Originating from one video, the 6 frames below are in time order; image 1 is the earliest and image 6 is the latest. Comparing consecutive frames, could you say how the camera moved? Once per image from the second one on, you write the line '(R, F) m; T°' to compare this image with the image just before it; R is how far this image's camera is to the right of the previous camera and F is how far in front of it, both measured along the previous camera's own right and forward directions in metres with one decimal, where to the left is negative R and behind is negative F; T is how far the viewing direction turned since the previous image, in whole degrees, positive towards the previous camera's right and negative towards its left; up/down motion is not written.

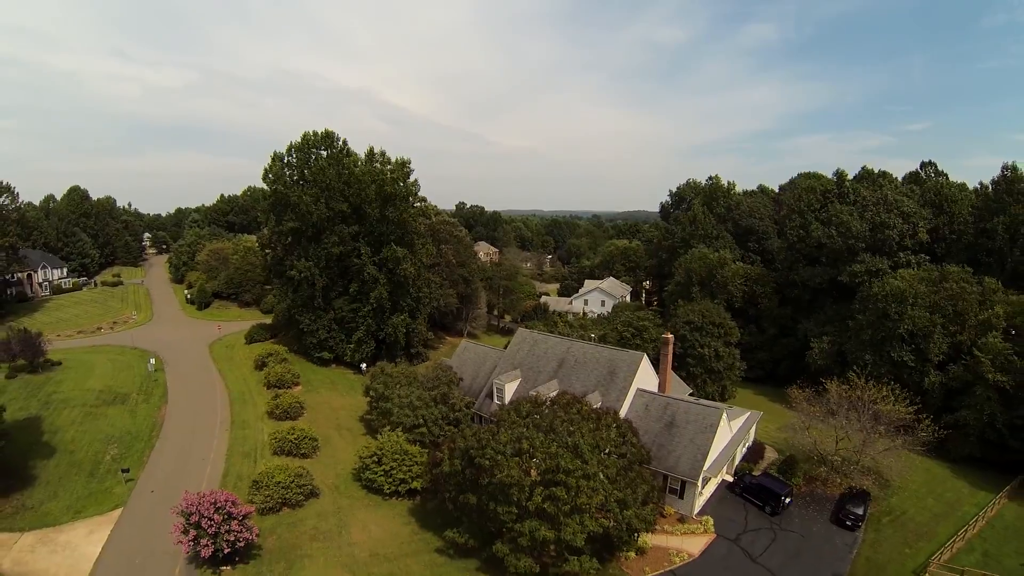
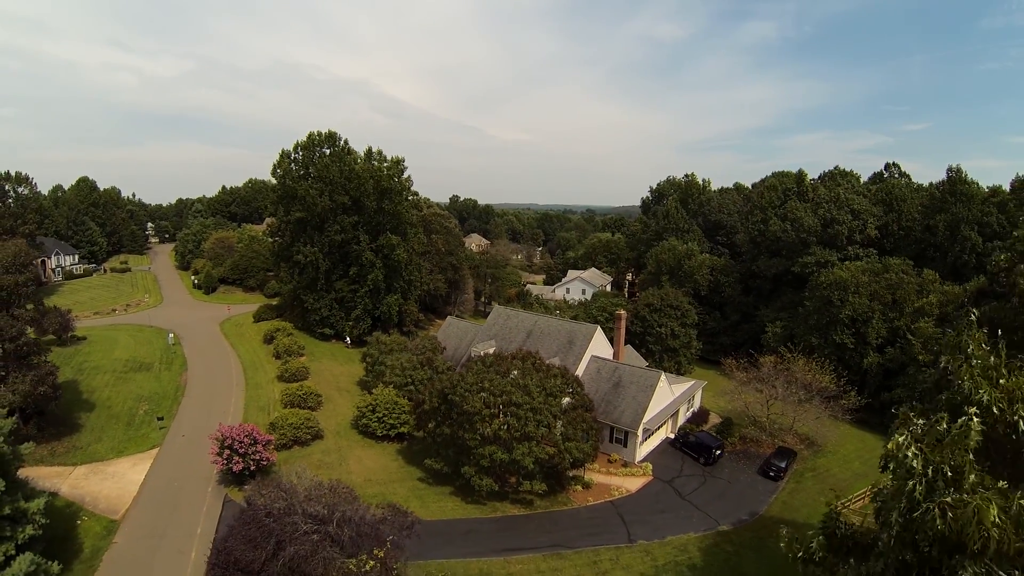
(+1.2, -4.2) m; 0°
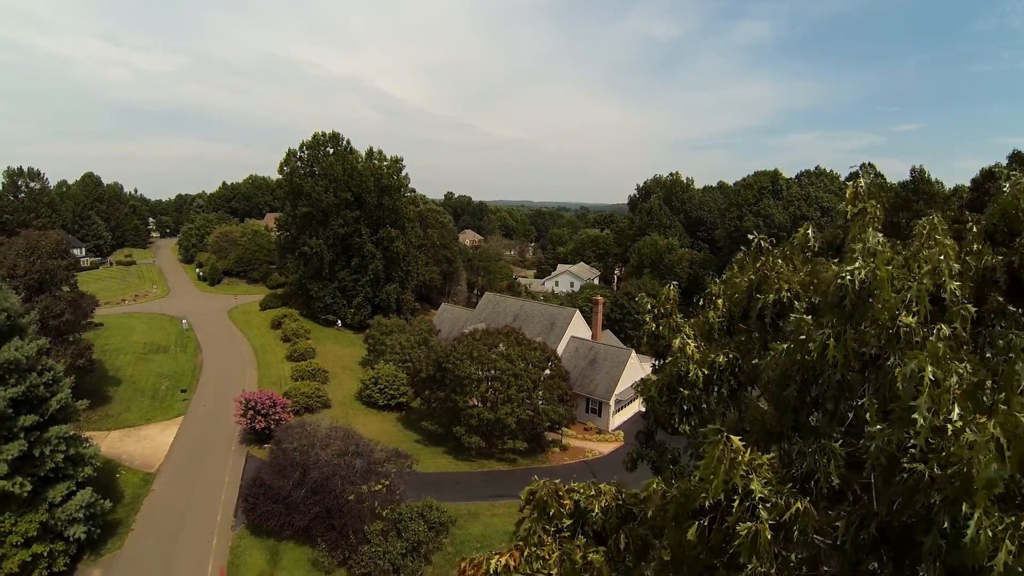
(+0.5, -3.1) m; 0°
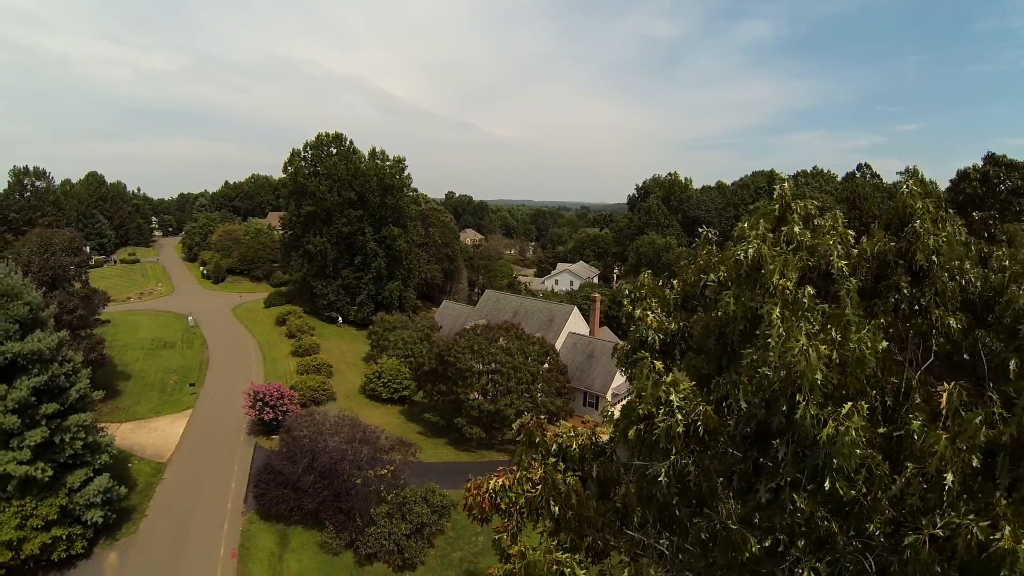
(0.0, -0.8) m; 0°
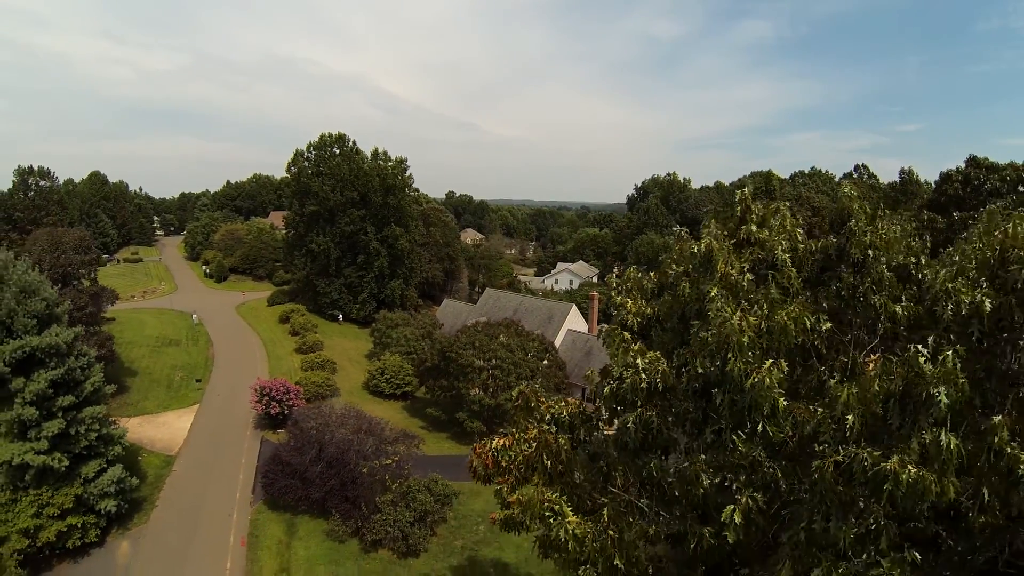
(0.0, -0.6) m; 0°
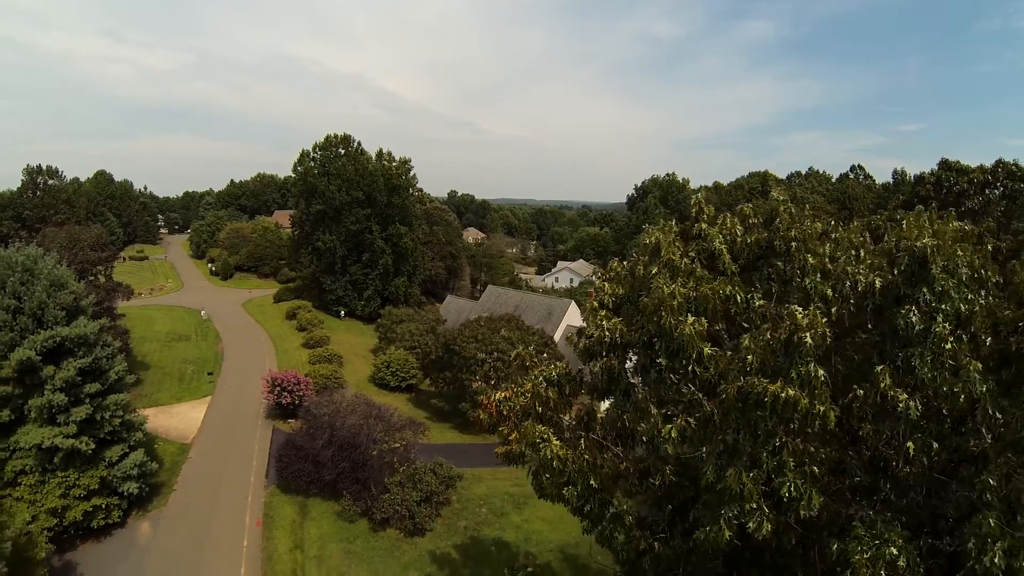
(0.0, -1.1) m; 0°
